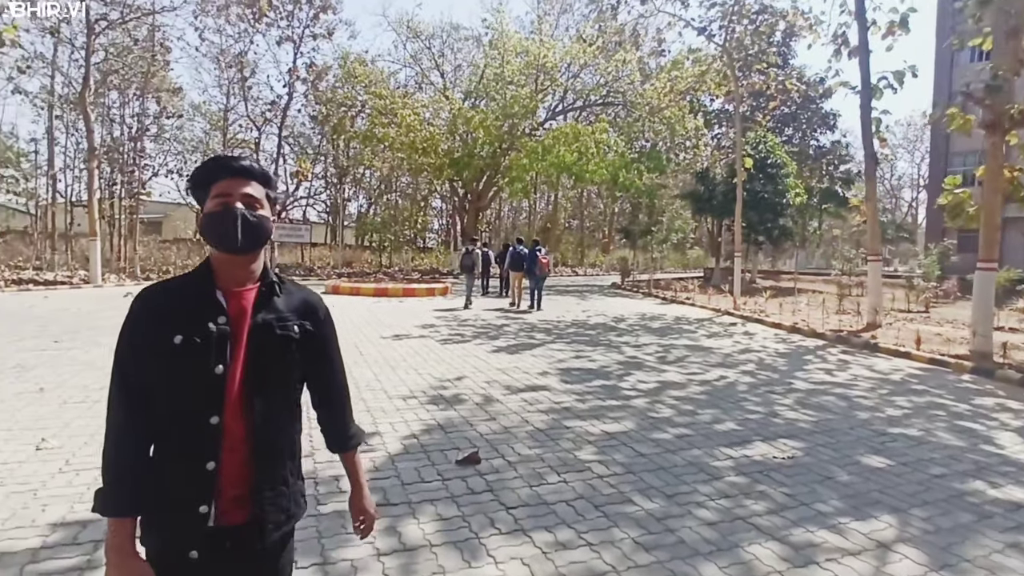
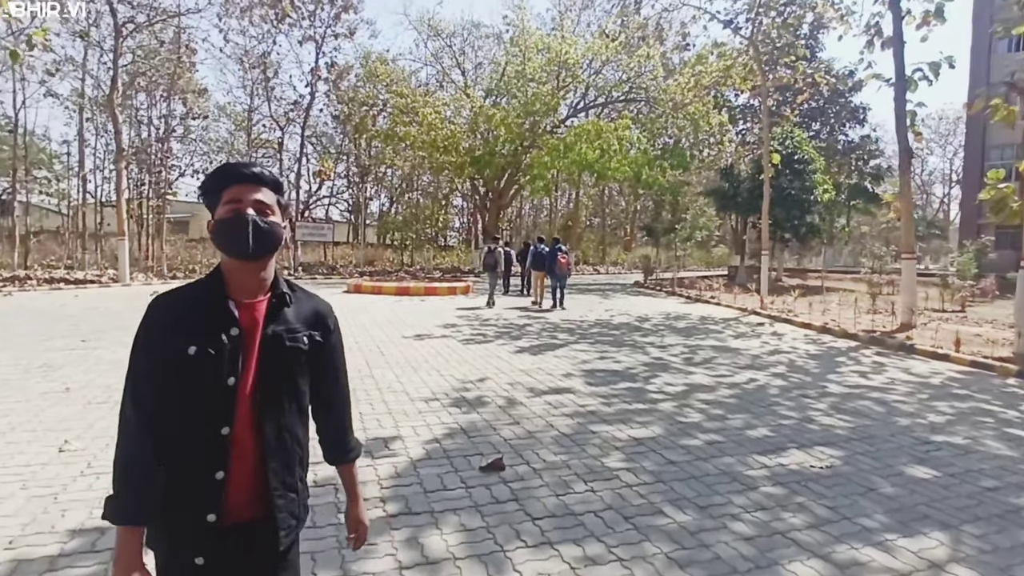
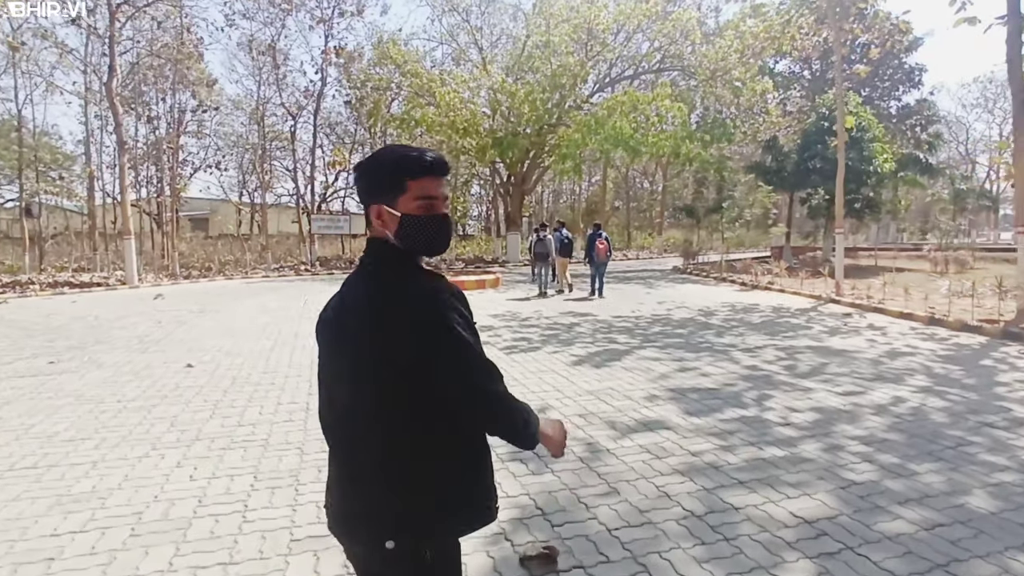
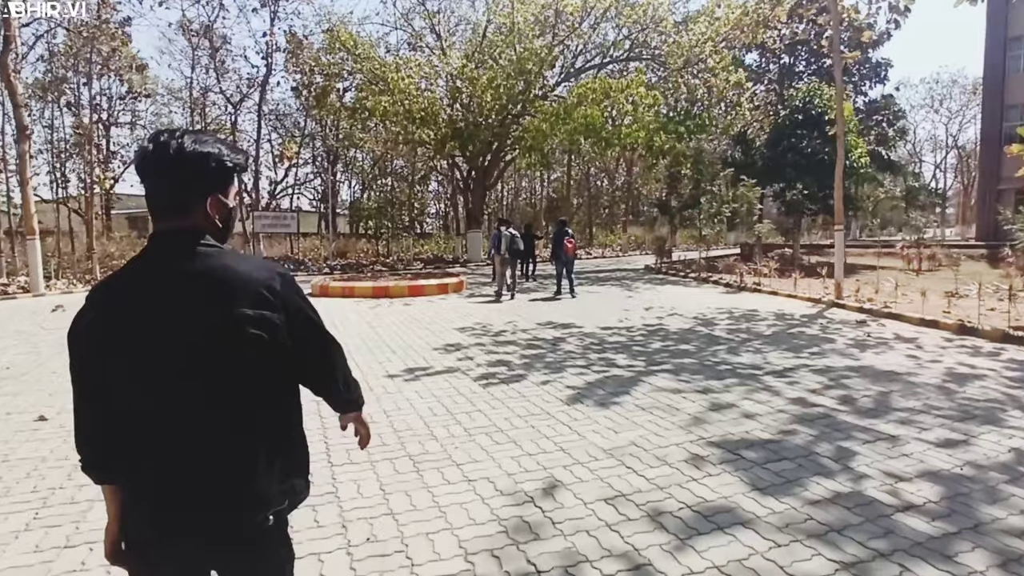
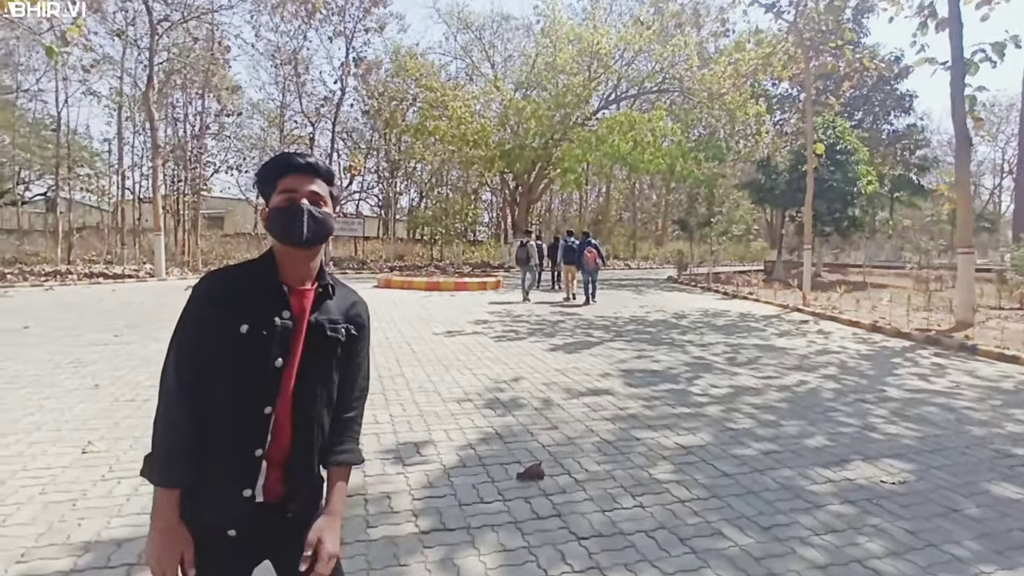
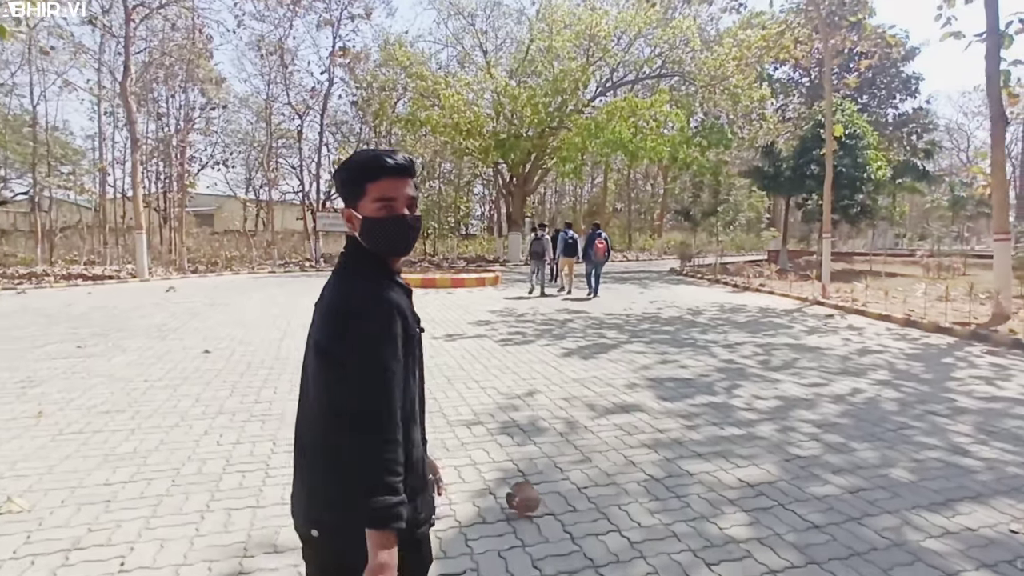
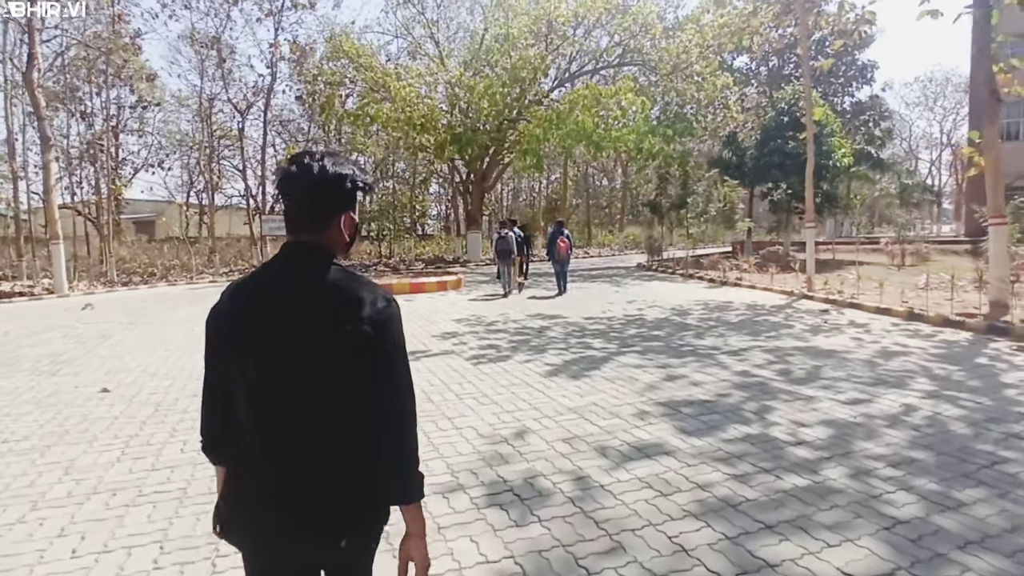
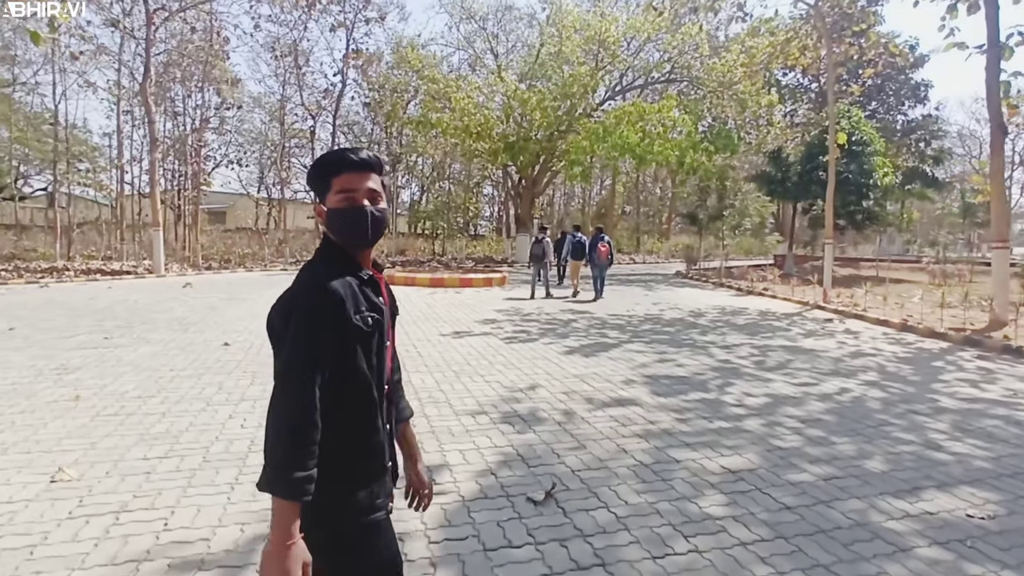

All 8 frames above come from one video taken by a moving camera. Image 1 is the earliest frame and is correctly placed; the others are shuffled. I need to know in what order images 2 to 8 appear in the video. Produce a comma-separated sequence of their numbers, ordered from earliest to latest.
2, 5, 8, 6, 3, 7, 4
